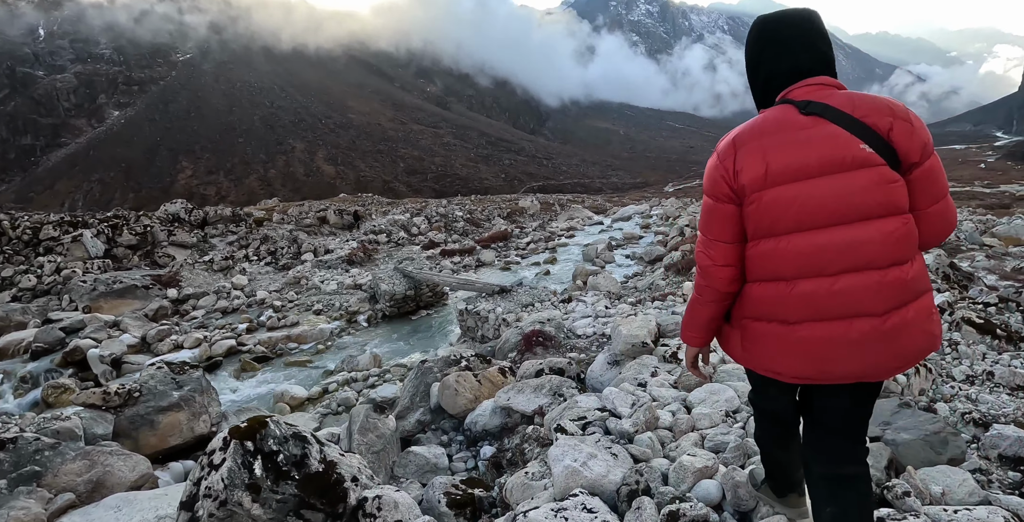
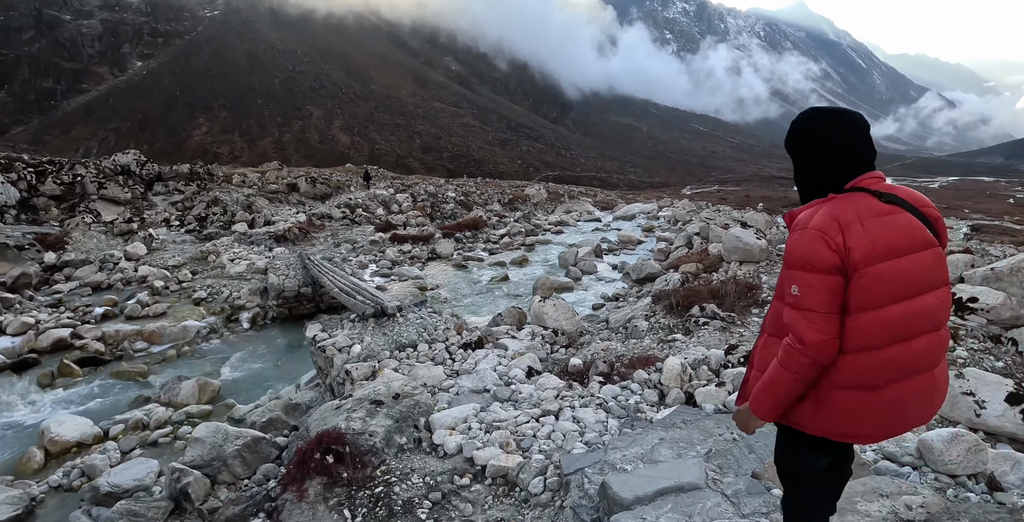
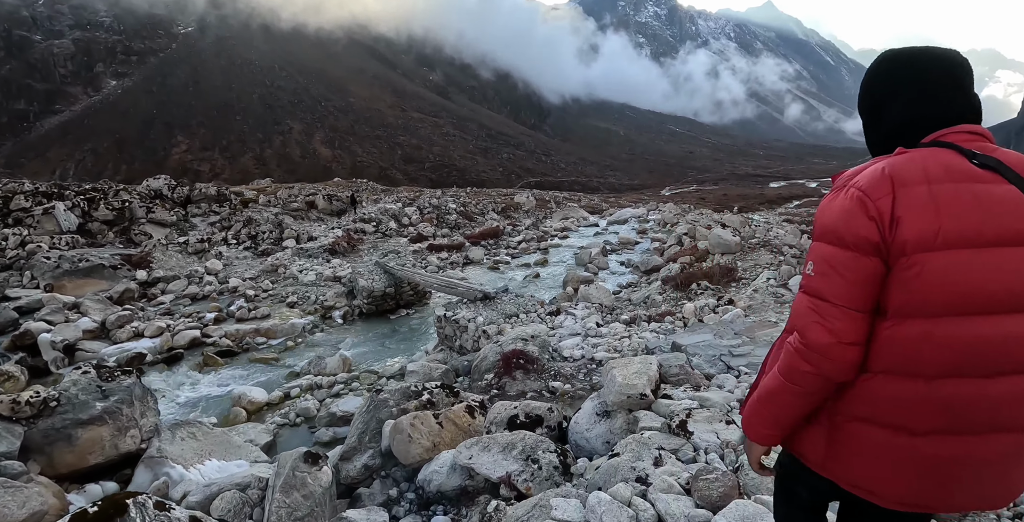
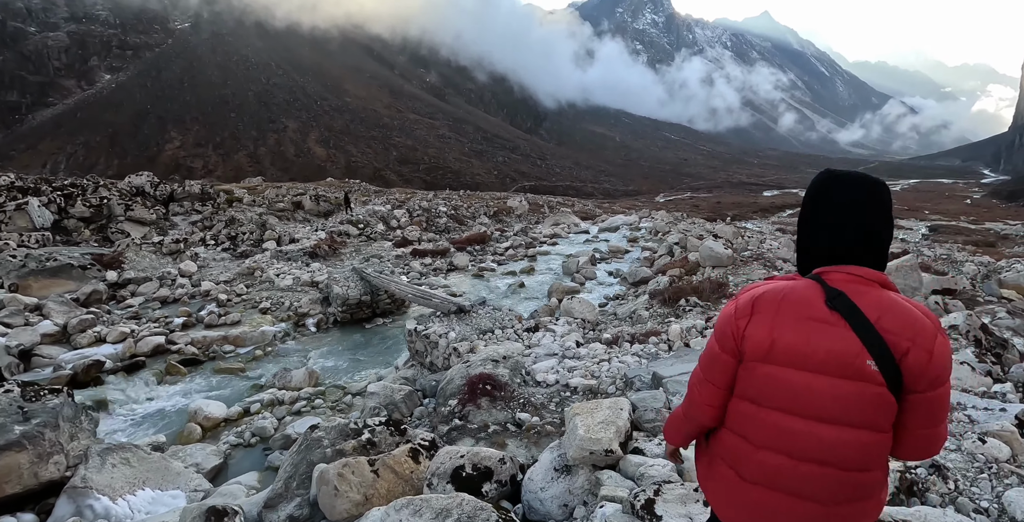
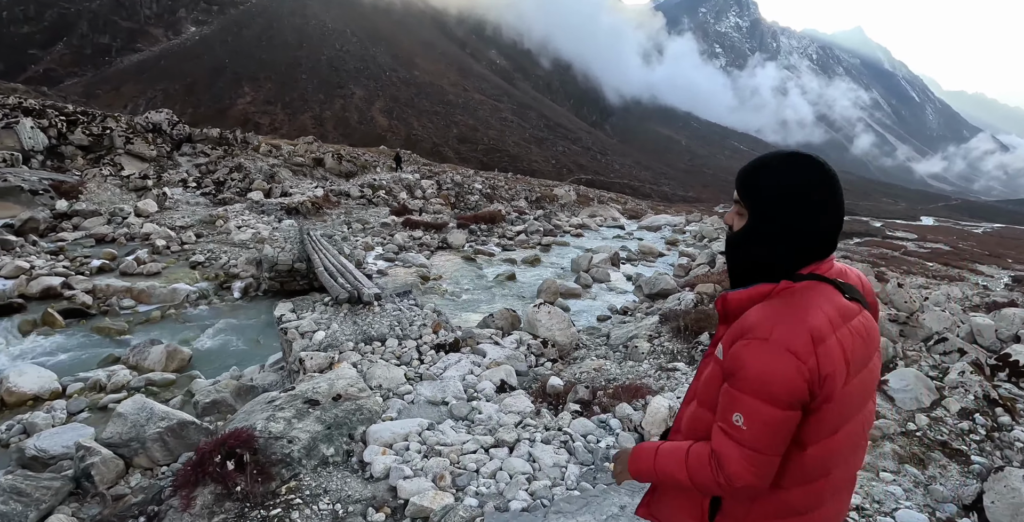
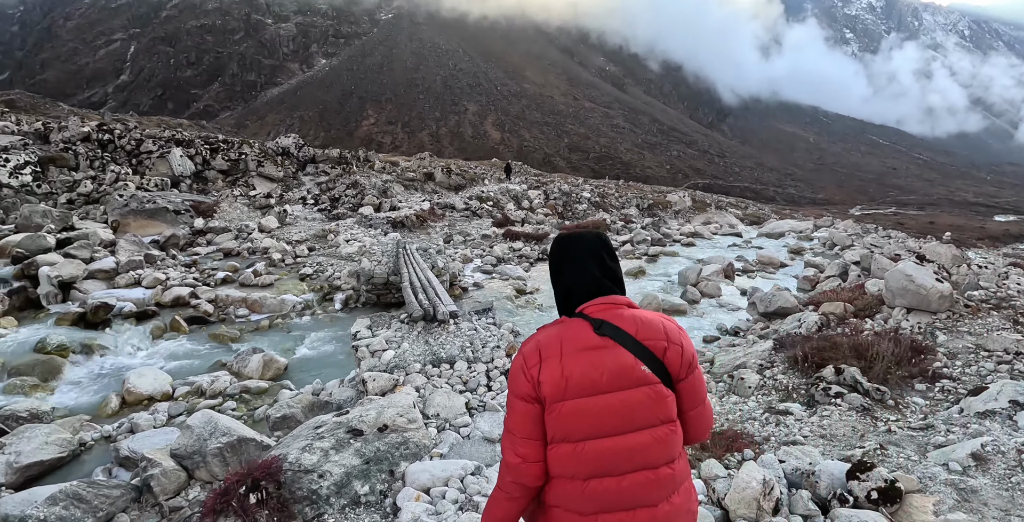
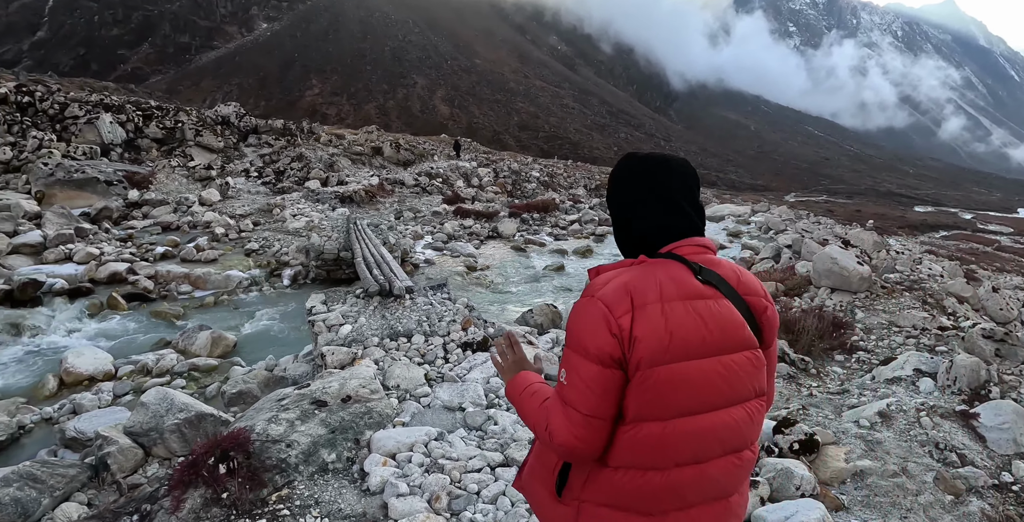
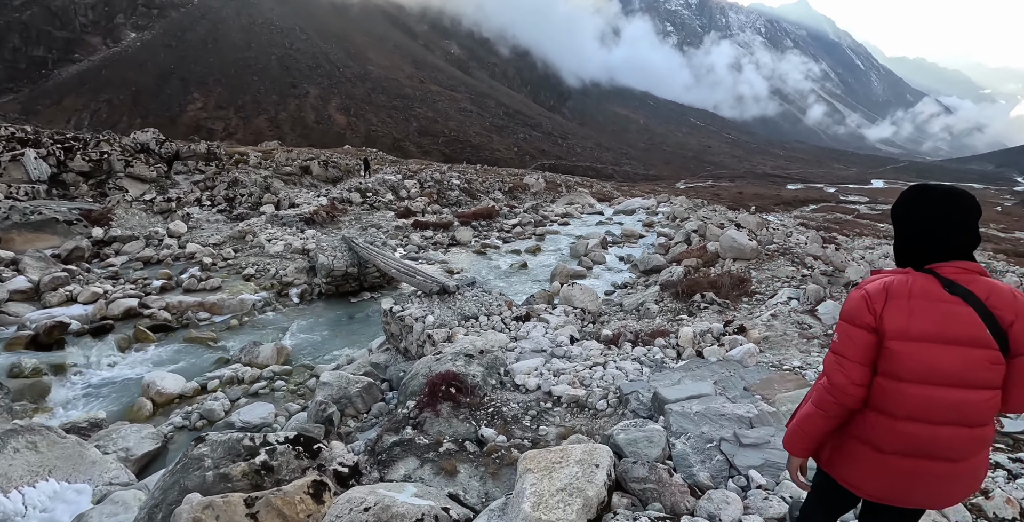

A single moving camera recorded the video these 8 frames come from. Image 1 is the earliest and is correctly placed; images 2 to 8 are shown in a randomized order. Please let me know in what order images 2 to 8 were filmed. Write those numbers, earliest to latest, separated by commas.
3, 4, 8, 2, 5, 7, 6
